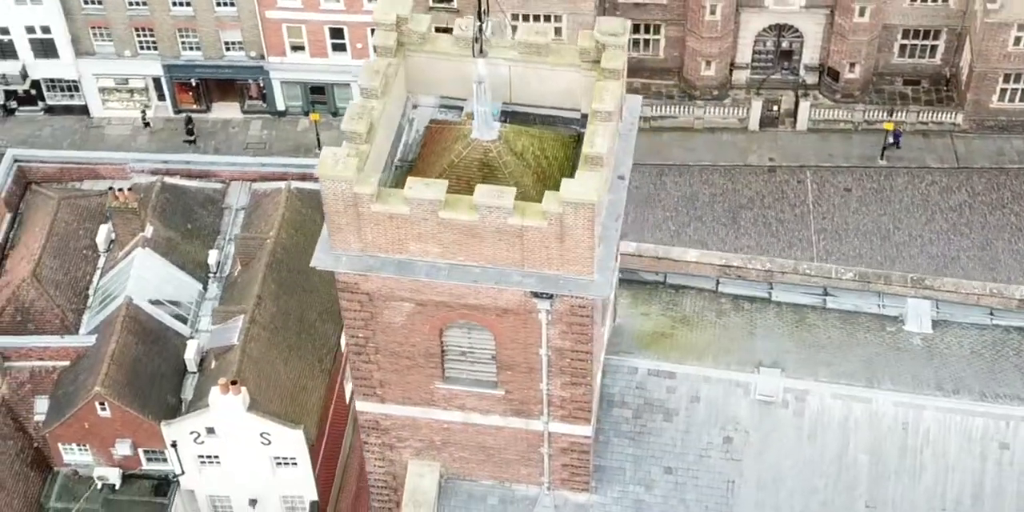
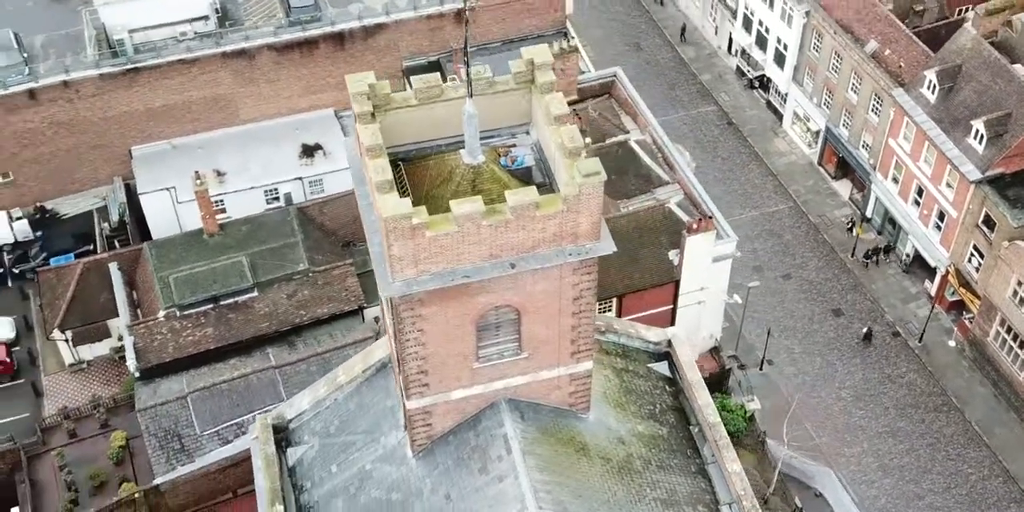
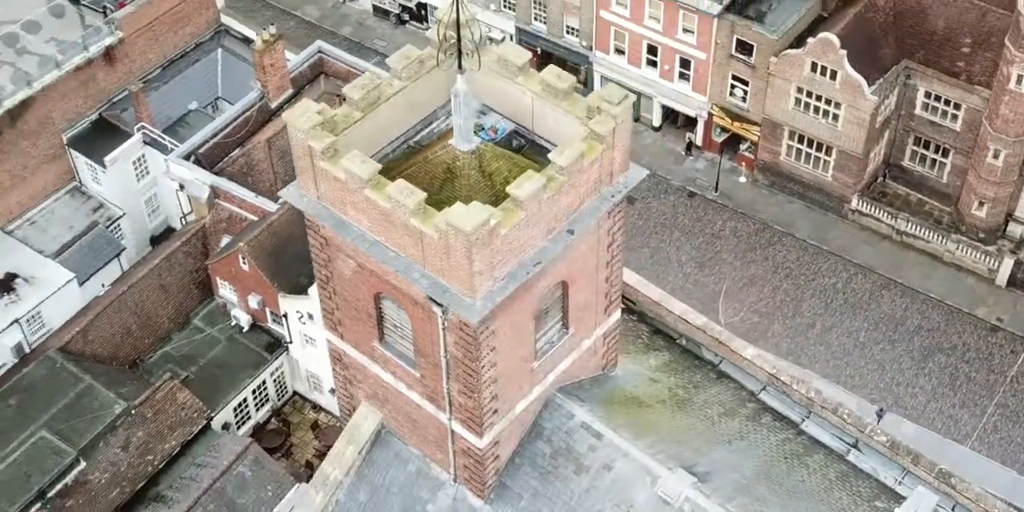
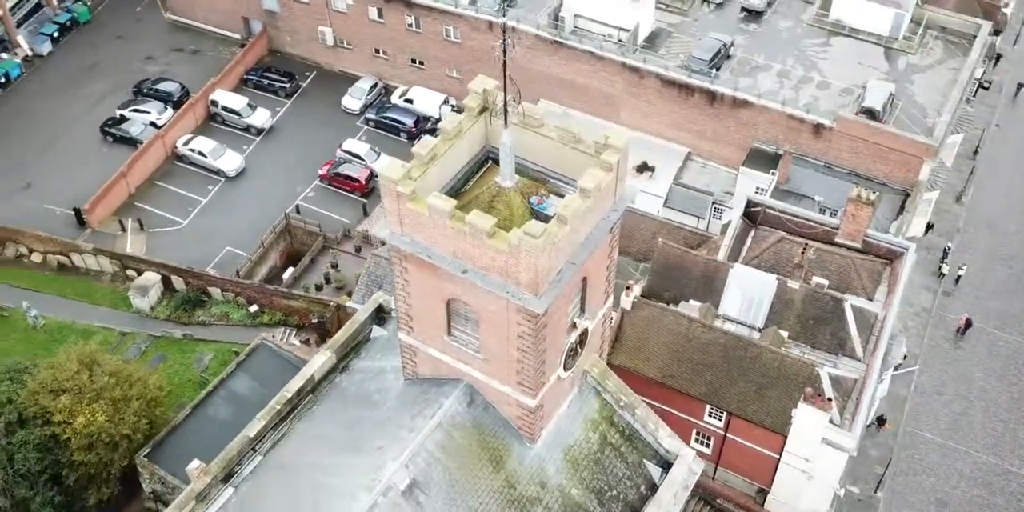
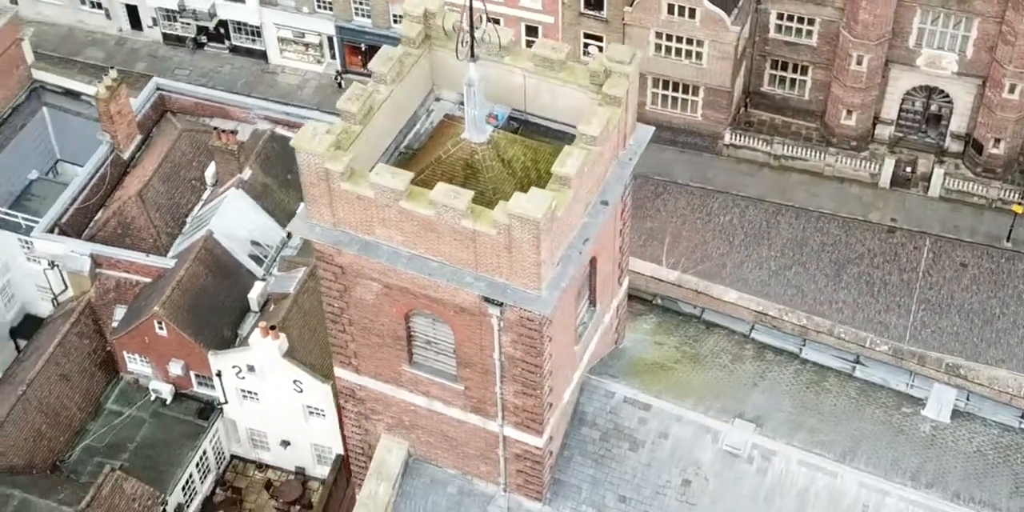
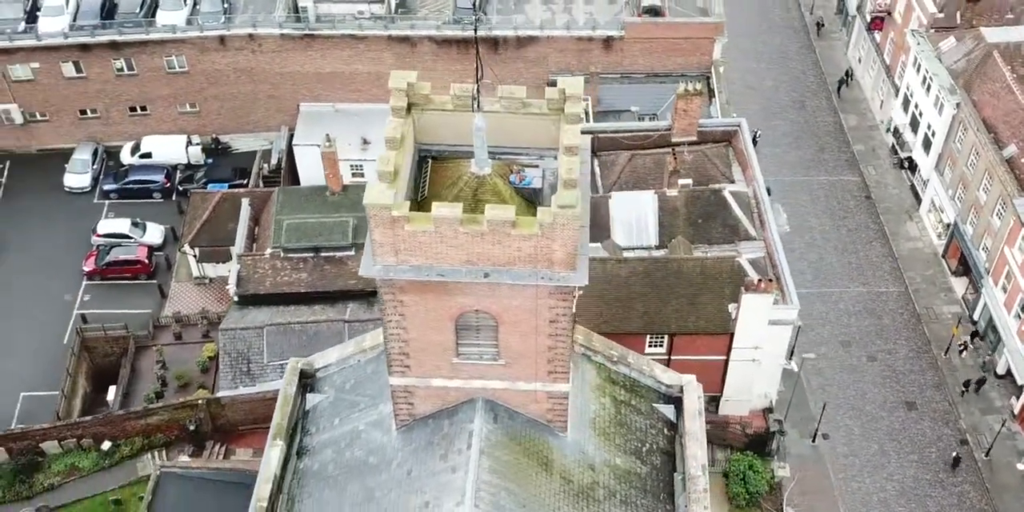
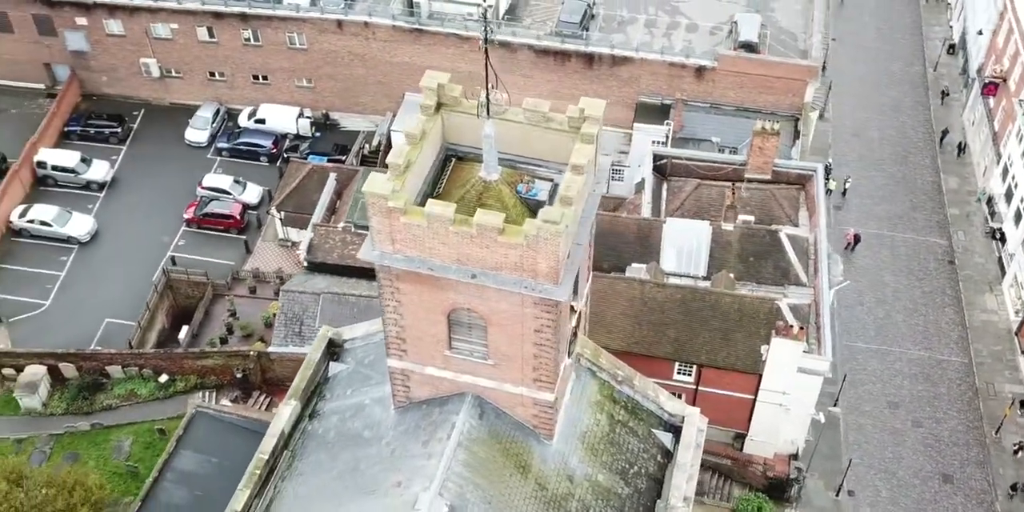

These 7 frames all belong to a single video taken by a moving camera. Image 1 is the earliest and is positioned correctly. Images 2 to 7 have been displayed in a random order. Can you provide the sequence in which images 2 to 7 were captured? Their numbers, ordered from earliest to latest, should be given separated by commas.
5, 3, 2, 6, 7, 4
